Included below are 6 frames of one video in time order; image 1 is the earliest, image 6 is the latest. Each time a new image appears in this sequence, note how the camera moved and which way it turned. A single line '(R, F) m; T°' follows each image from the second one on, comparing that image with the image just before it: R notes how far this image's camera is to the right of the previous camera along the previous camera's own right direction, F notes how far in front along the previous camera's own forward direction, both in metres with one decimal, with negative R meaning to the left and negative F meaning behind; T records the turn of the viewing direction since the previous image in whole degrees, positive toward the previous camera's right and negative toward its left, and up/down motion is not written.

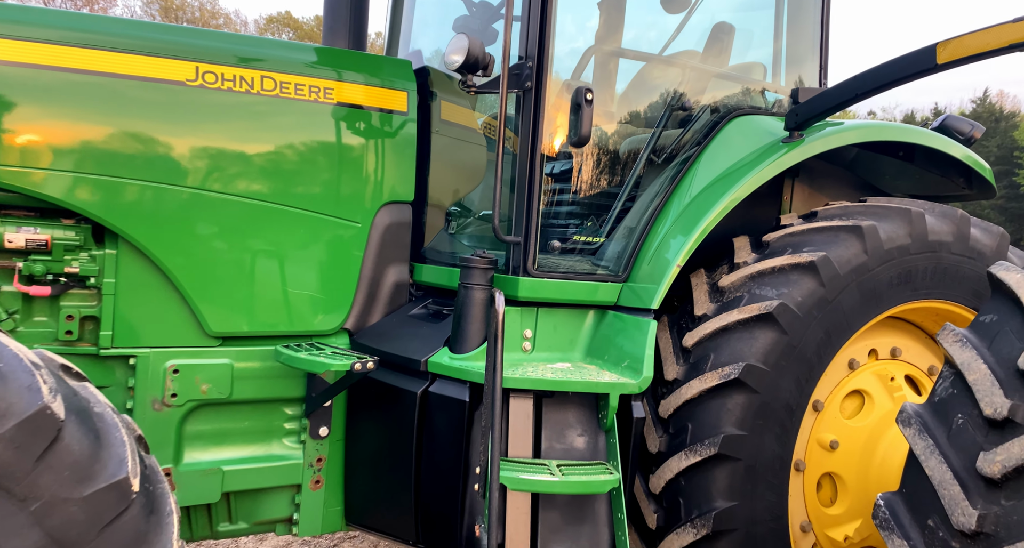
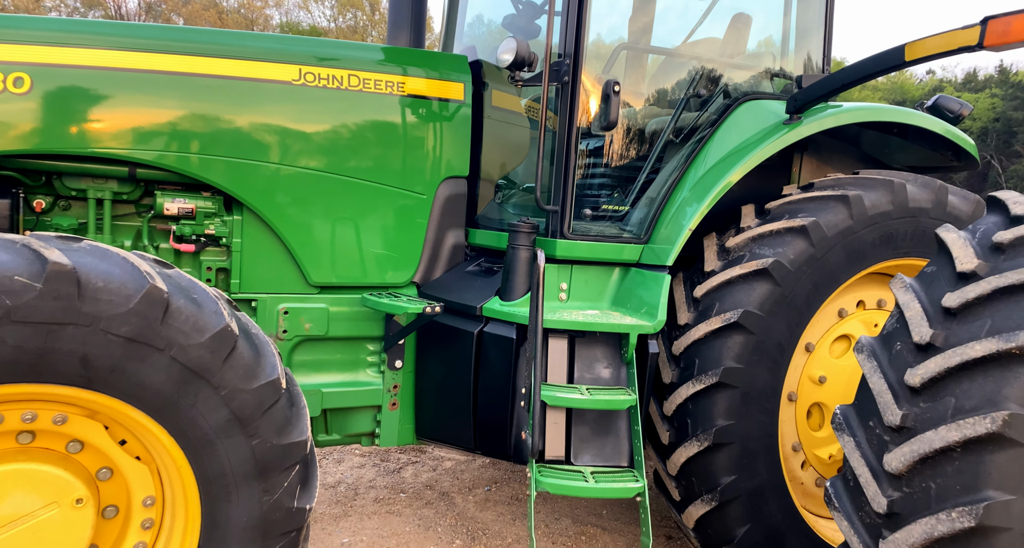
(0.0, -0.5) m; -3°
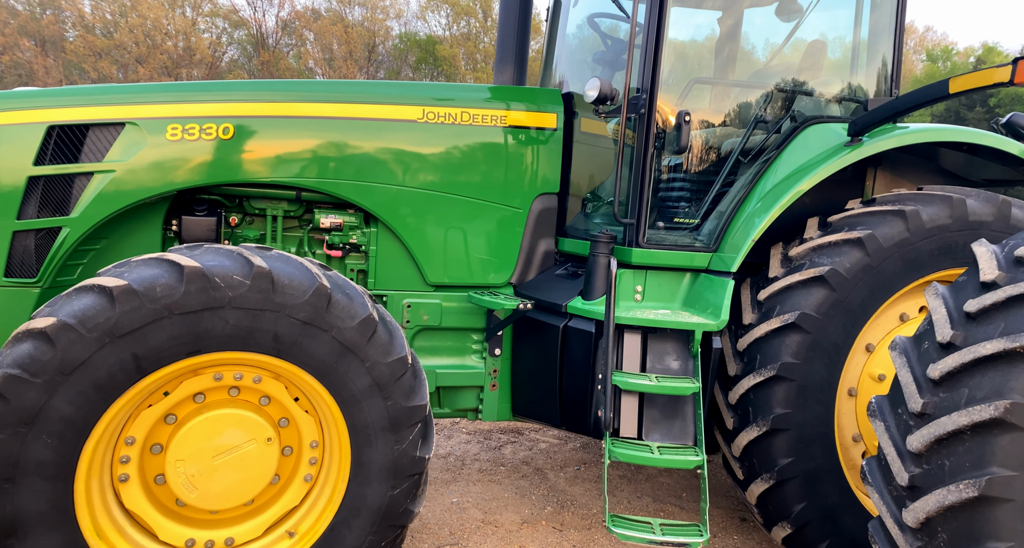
(+0.1, -0.4) m; -8°
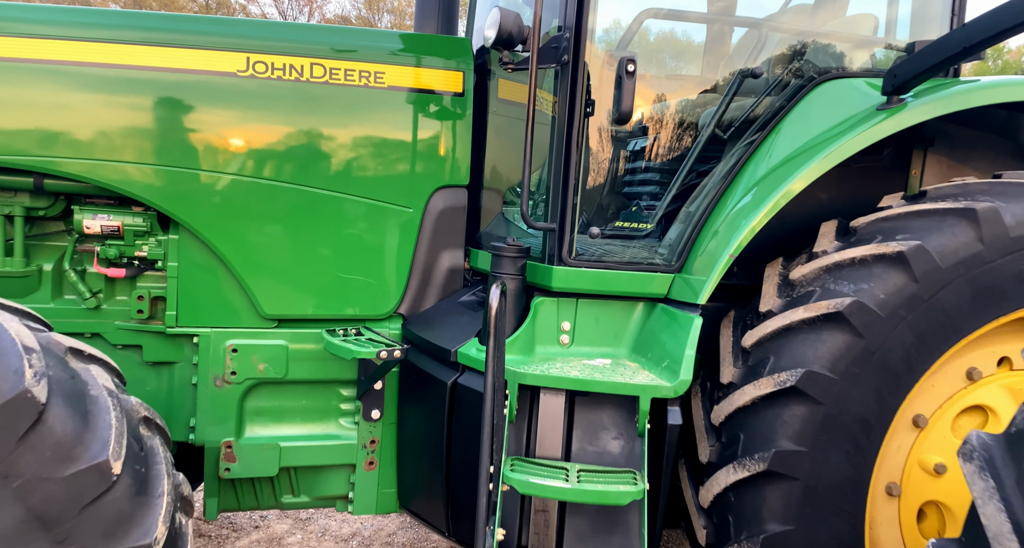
(+0.5, +1.0) m; -3°
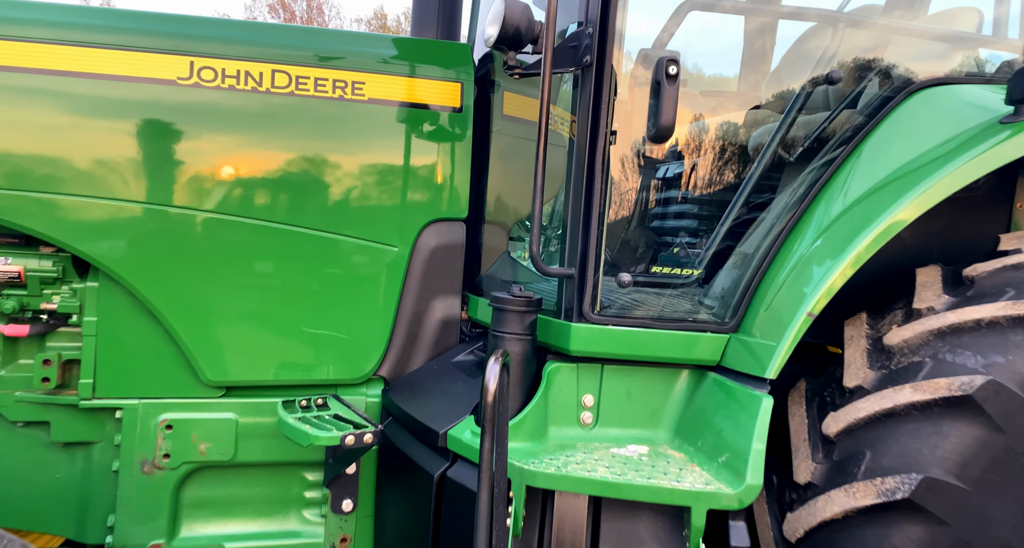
(0.0, +0.5) m; -1°
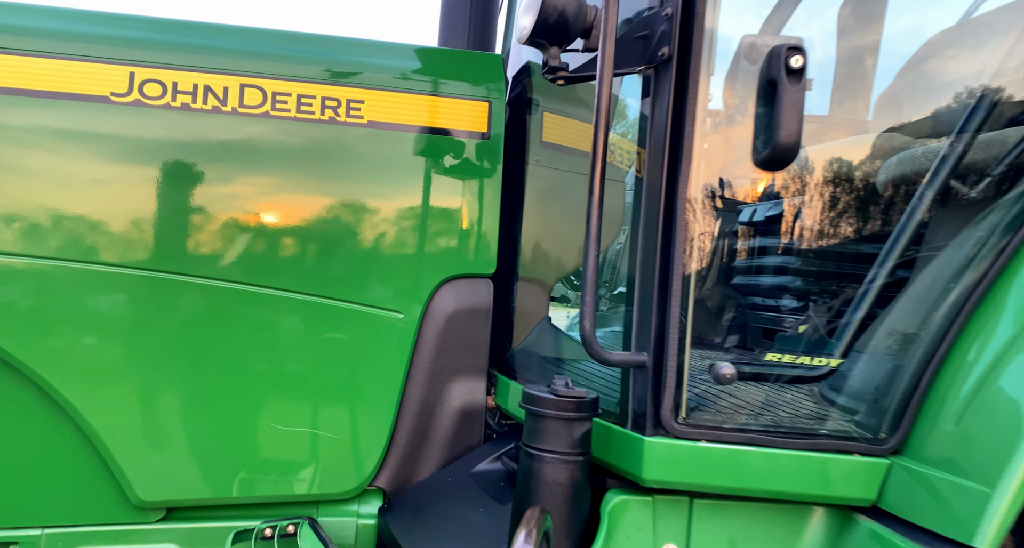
(0.0, +0.5) m; -3°
